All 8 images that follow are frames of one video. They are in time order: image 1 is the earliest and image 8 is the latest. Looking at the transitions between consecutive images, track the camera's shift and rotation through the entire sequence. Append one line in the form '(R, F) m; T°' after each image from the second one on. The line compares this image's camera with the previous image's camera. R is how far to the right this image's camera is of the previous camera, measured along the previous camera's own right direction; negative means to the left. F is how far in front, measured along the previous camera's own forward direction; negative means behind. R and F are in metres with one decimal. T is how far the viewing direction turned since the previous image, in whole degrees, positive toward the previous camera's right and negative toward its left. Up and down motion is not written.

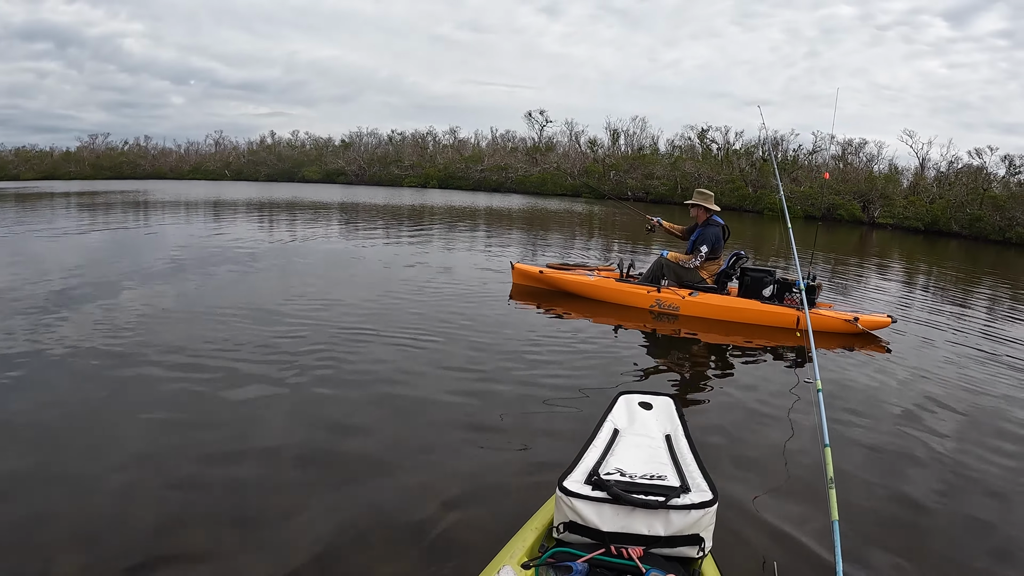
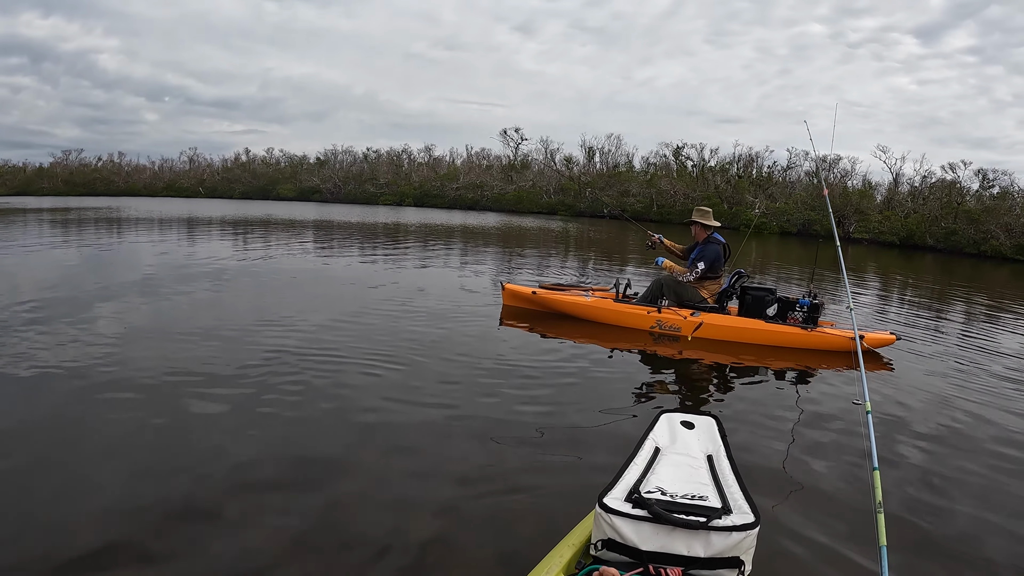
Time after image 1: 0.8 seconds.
(-0.4, +0.3) m; +2°
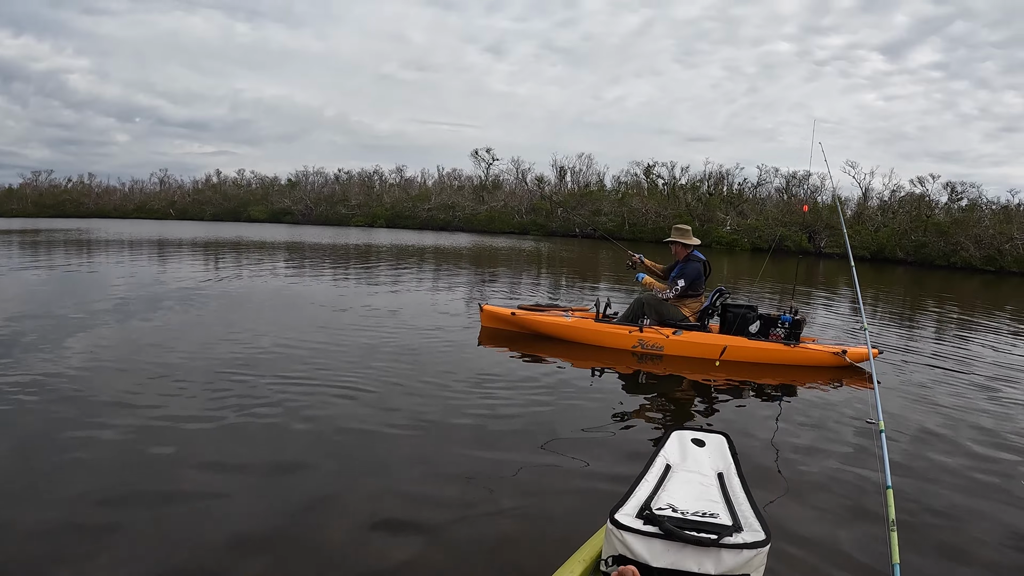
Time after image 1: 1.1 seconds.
(-0.3, +0.2) m; +2°
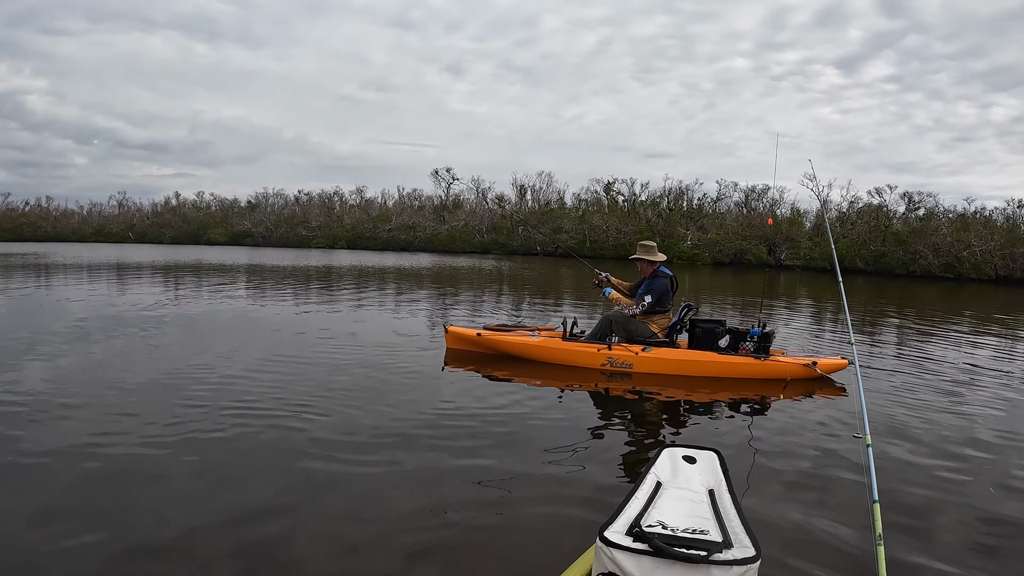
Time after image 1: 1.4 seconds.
(-0.1, +0.2) m; +3°
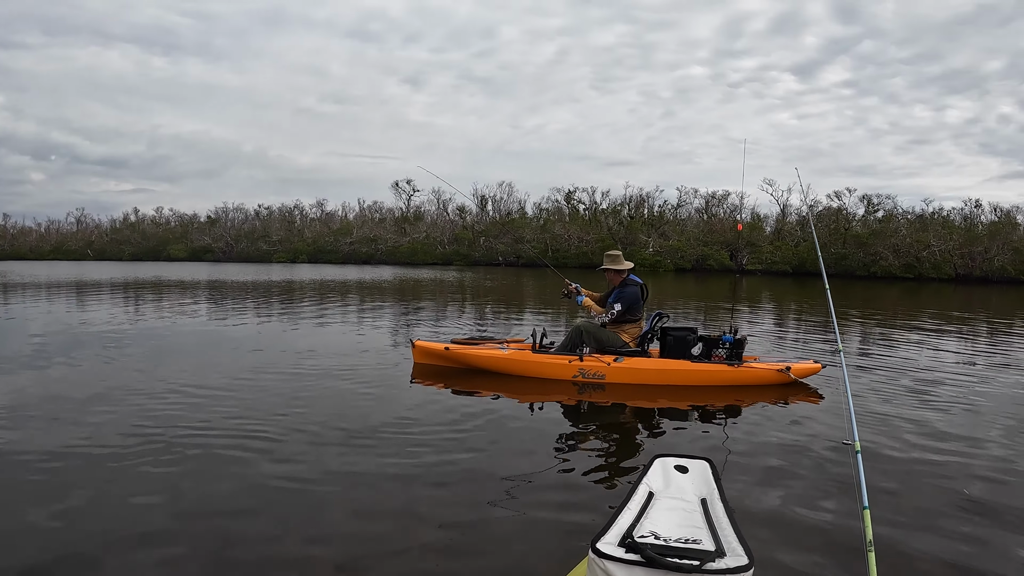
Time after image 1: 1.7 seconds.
(+0.1, +0.5) m; +3°
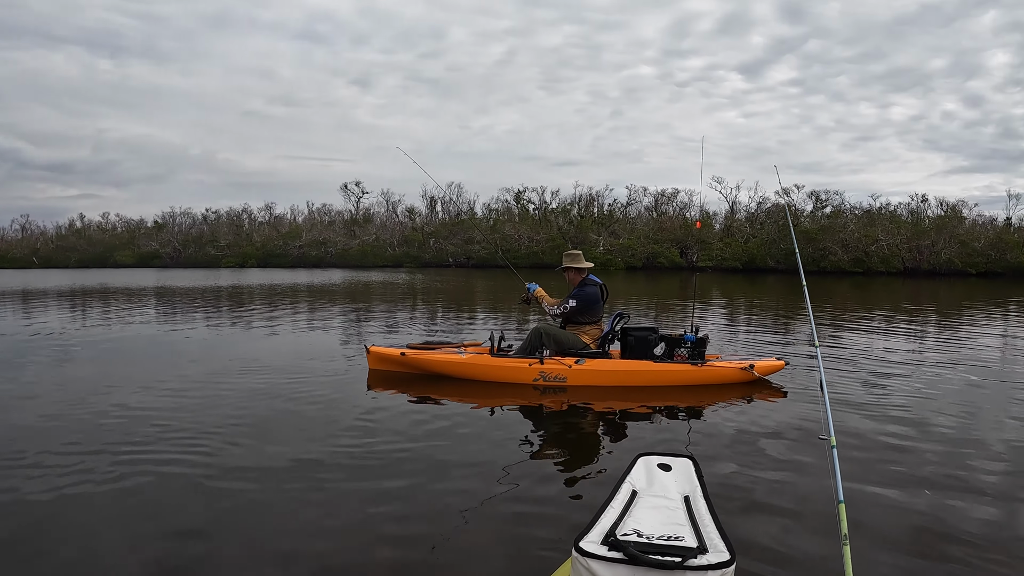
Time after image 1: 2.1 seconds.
(+0.1, +0.3) m; +3°
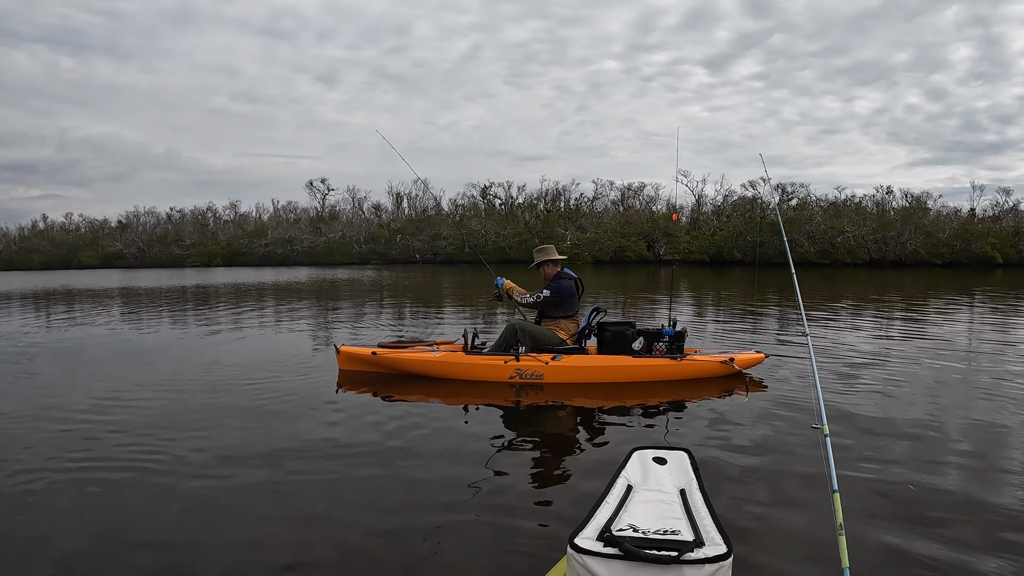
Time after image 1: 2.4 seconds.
(+0.3, +0.3) m; +2°
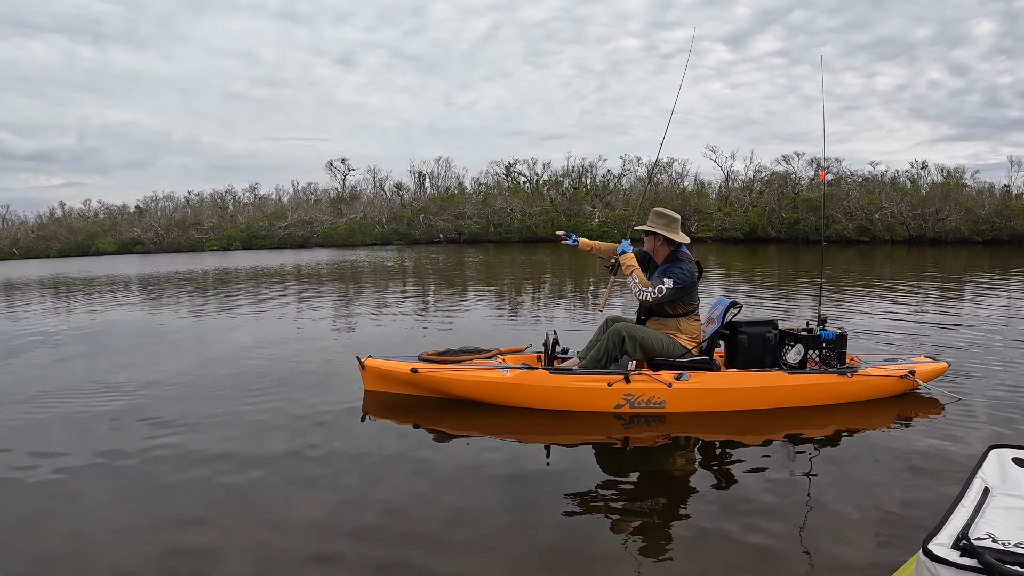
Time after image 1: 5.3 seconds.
(-0.8, 0.0) m; -1°
